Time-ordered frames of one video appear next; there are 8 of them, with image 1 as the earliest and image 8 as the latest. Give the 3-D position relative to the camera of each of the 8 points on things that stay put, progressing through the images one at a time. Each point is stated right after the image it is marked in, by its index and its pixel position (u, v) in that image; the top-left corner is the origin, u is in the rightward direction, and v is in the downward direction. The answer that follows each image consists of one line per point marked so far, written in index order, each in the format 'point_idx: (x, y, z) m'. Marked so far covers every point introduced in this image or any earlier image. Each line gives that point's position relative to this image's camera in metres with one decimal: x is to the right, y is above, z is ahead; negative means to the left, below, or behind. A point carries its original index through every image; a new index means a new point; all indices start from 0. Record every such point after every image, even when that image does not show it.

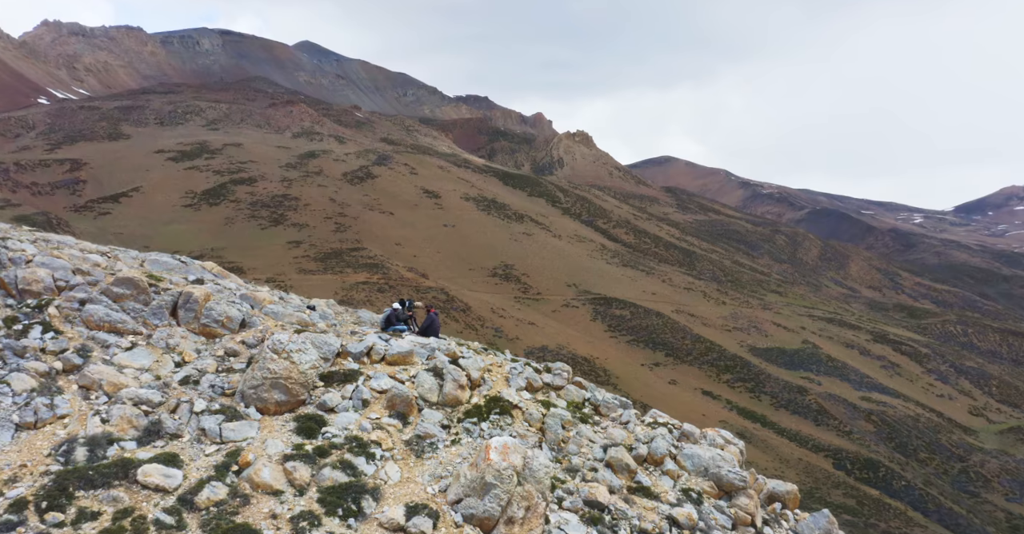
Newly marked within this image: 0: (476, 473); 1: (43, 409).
0: (-0.8, -5.4, +18.6) m
1: (-11.9, -3.6, +18.1) m
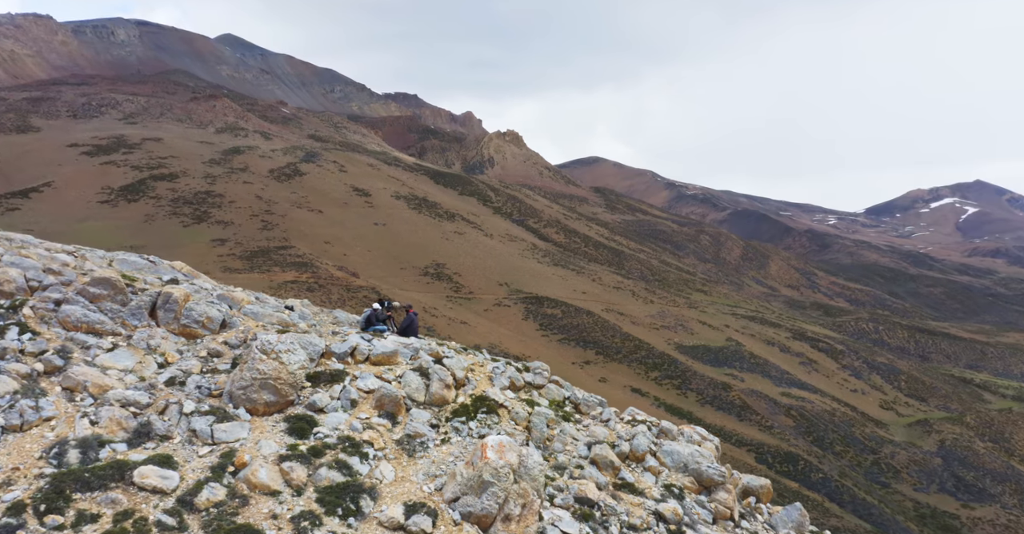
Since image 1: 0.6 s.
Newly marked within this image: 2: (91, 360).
0: (-1.0, -5.3, +18.7) m
1: (-12.0, -3.6, +17.7) m
2: (-11.9, -2.6, +19.9) m
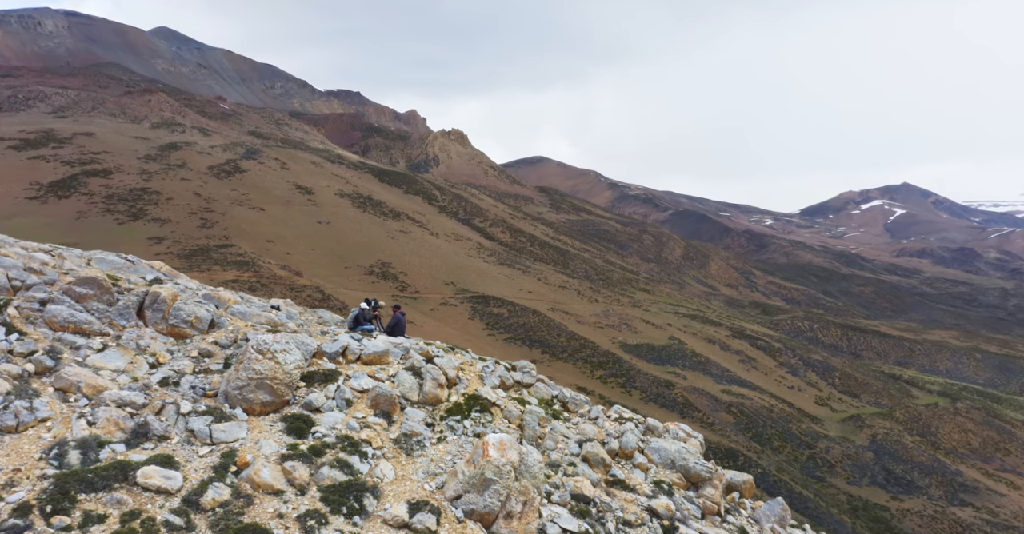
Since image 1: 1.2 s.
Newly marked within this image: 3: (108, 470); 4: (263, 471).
0: (-0.9, -5.3, +18.8) m
1: (-11.9, -3.5, +17.4) m
2: (-11.9, -2.6, +19.6) m
3: (-9.4, -4.8, +16.8) m
4: (-6.1, -5.0, +17.6) m
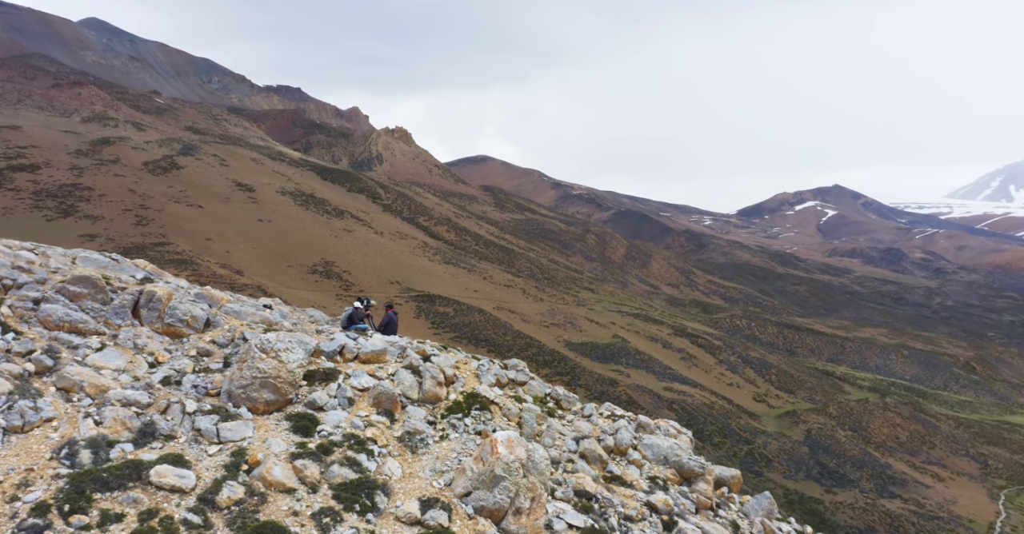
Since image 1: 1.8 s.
0: (-0.7, -5.3, +19.0) m
1: (-11.7, -3.5, +17.3) m
2: (-11.8, -2.5, +19.5) m
3: (-9.1, -4.7, +16.7) m
4: (-5.9, -5.0, +17.7) m
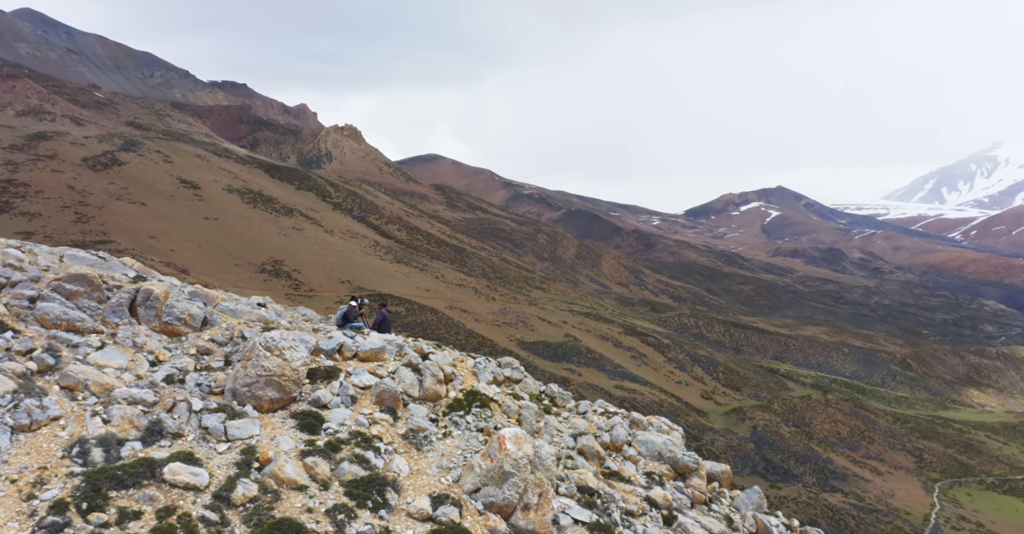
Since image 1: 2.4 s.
0: (-0.5, -5.3, +19.2) m
1: (-11.5, -3.4, +17.2) m
2: (-11.6, -2.5, +19.4) m
3: (-8.8, -4.7, +16.7) m
4: (-5.6, -4.9, +17.7) m
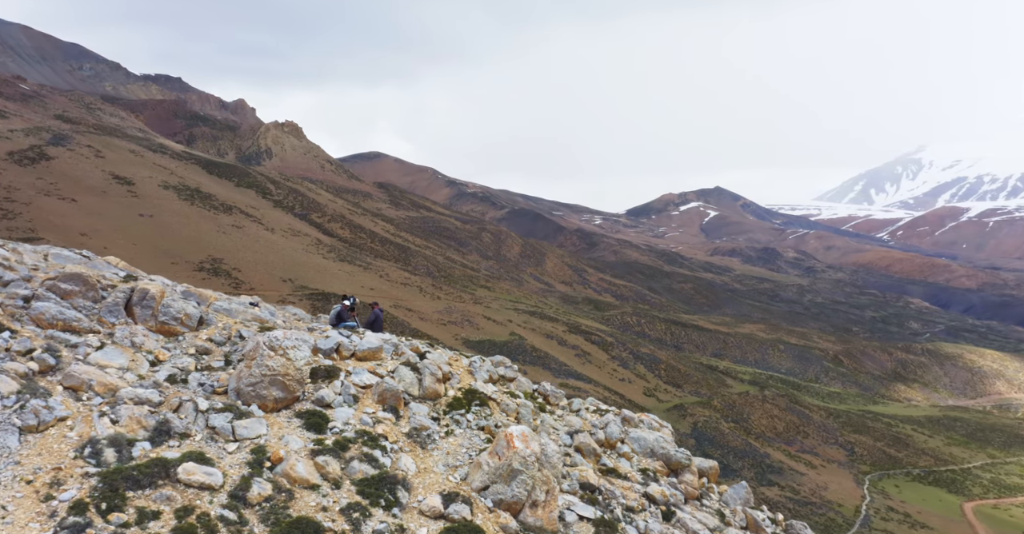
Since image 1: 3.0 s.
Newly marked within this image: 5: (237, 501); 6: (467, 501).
0: (-0.4, -5.3, +19.4) m
1: (-11.2, -3.4, +17.1) m
2: (-11.4, -2.5, +19.3) m
3: (-8.6, -4.7, +16.7) m
4: (-5.4, -4.9, +17.8) m
5: (-6.6, -5.5, +16.8) m
6: (-1.3, -6.1, +18.7) m
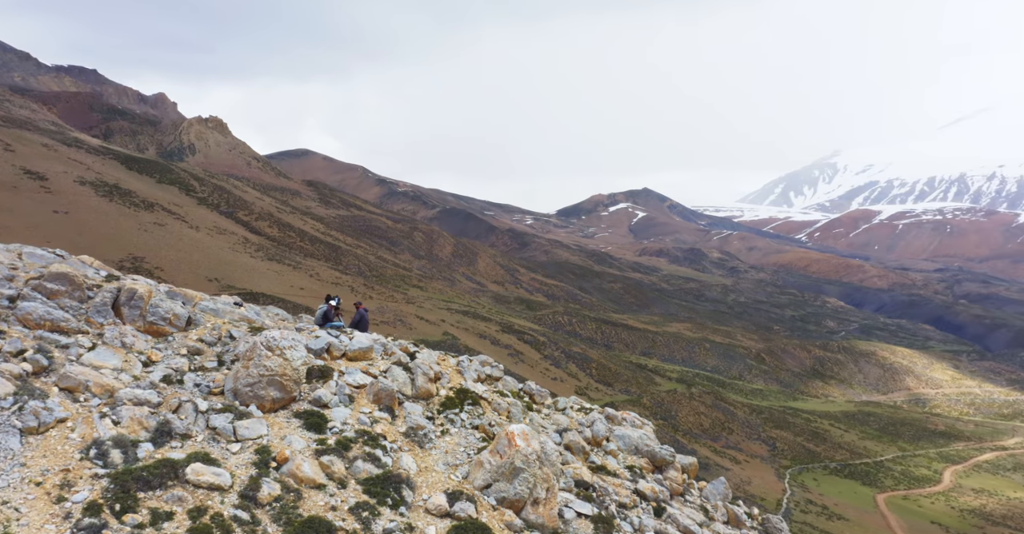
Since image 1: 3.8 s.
0: (-0.3, -5.3, +19.7) m
1: (-11.1, -3.5, +17.0) m
2: (-11.3, -2.5, +19.2) m
3: (-8.5, -4.7, +16.7) m
4: (-5.3, -5.0, +17.9) m
5: (-6.5, -5.5, +16.8) m
6: (-1.2, -6.1, +18.9) m
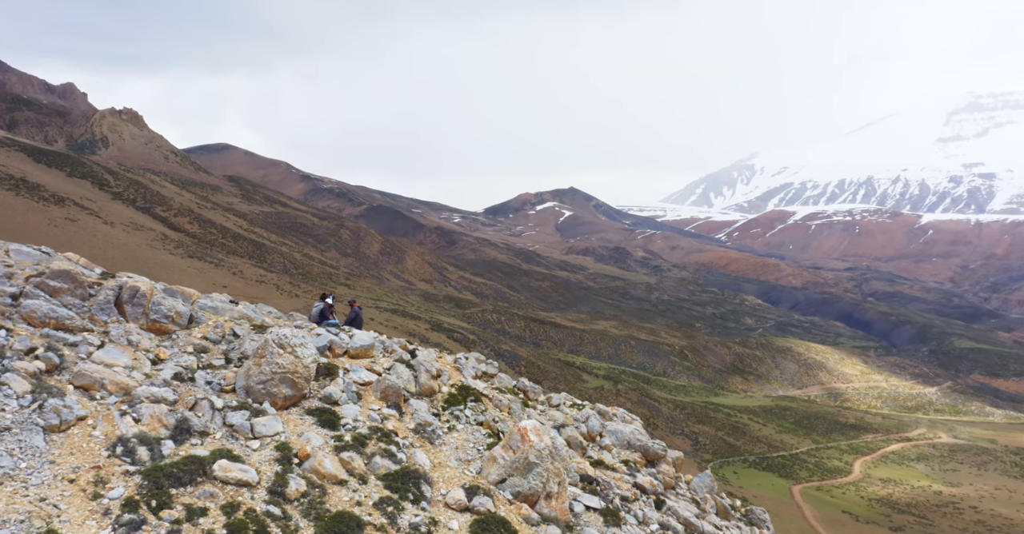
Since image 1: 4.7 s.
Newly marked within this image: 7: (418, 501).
0: (0.0, -5.3, +20.2) m
1: (-10.6, -3.4, +17.2) m
2: (-11.0, -2.5, +19.3) m
3: (-8.0, -4.7, +16.9) m
4: (-4.9, -5.0, +18.2) m
5: (-6.0, -5.5, +17.1) m
6: (-0.8, -6.2, +19.4) m
7: (-2.7, -6.0, +18.5) m
